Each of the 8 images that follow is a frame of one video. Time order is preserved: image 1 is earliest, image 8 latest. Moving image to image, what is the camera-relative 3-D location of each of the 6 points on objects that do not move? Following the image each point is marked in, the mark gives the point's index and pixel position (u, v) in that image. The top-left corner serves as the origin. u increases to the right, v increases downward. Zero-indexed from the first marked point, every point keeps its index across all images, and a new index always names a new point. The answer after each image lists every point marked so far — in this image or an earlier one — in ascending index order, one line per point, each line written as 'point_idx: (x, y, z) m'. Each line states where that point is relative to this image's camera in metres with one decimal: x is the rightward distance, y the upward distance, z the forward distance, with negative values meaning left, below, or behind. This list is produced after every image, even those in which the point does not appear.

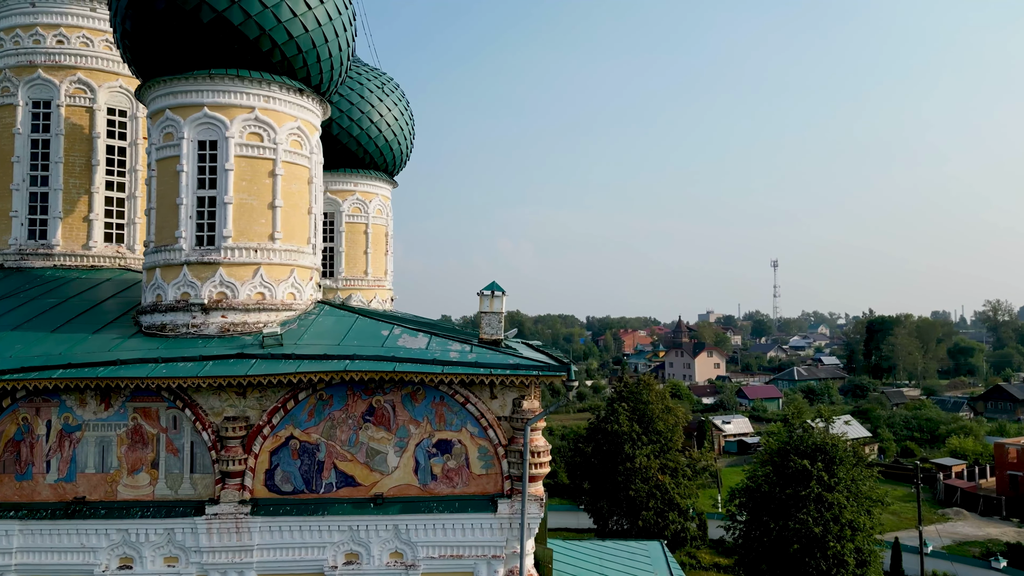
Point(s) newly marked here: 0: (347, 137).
0: (-3.4, +3.0, +15.3) m
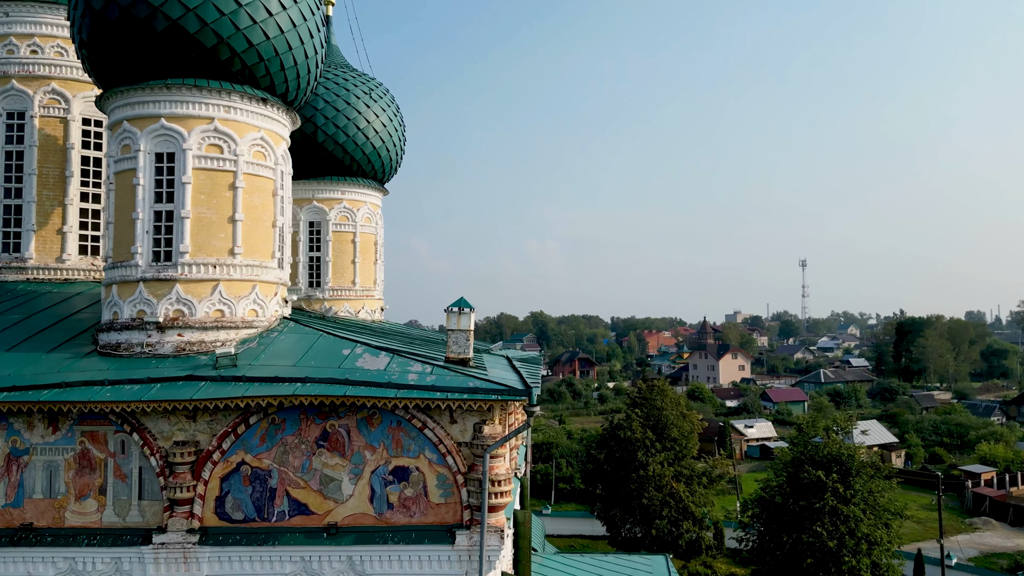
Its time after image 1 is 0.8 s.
0: (-3.6, +2.8, +15.0) m
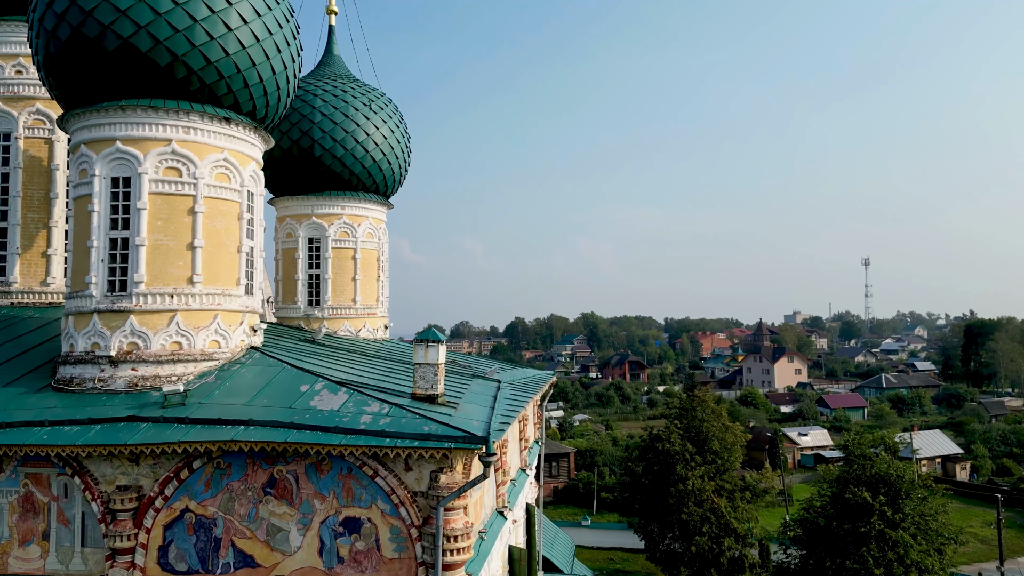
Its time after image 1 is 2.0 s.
0: (-3.5, +2.5, +14.5) m
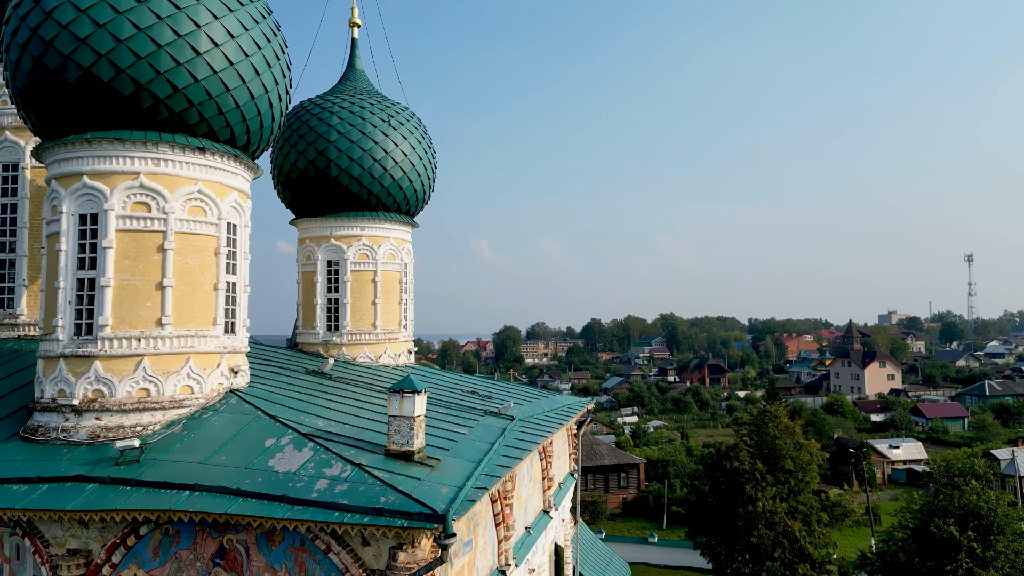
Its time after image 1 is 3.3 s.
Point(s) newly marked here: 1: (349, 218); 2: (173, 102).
0: (-3.0, +2.0, +13.9) m
1: (-3.1, +1.3, +14.2) m
2: (-3.8, +2.1, +8.4) m
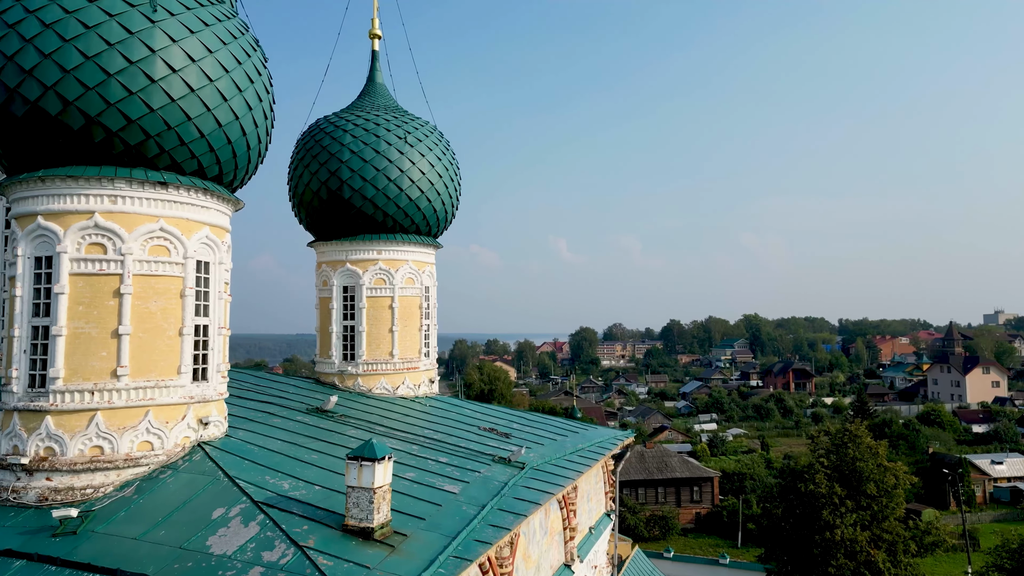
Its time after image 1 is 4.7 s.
0: (-2.6, +1.5, +13.1) m
1: (-2.6, +0.8, +13.4) m
2: (-3.9, +1.6, +7.8) m
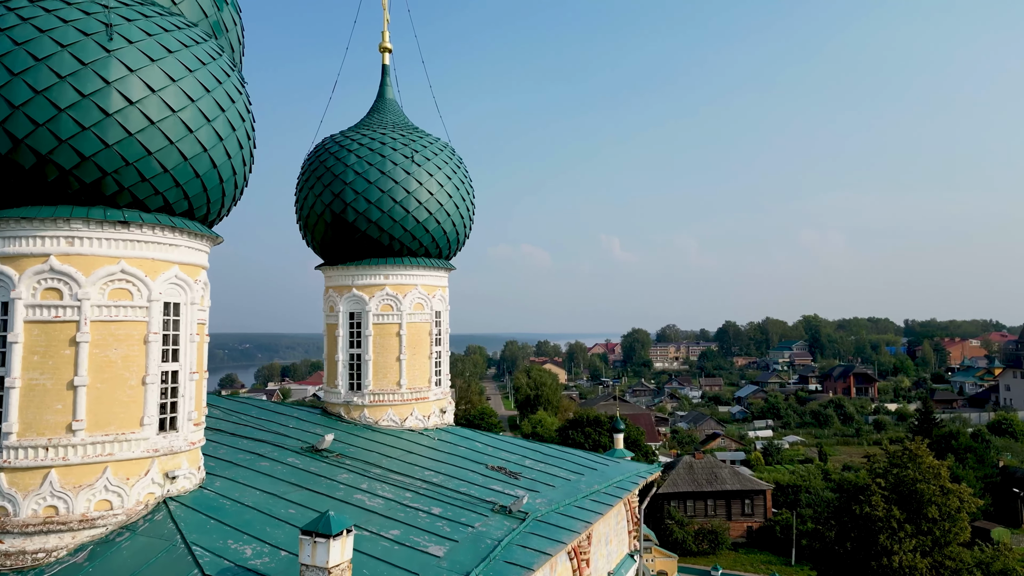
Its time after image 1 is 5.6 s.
0: (-2.4, +1.1, +12.5) m
1: (-2.4, +0.4, +12.8) m
2: (-4.1, +1.1, +7.3) m
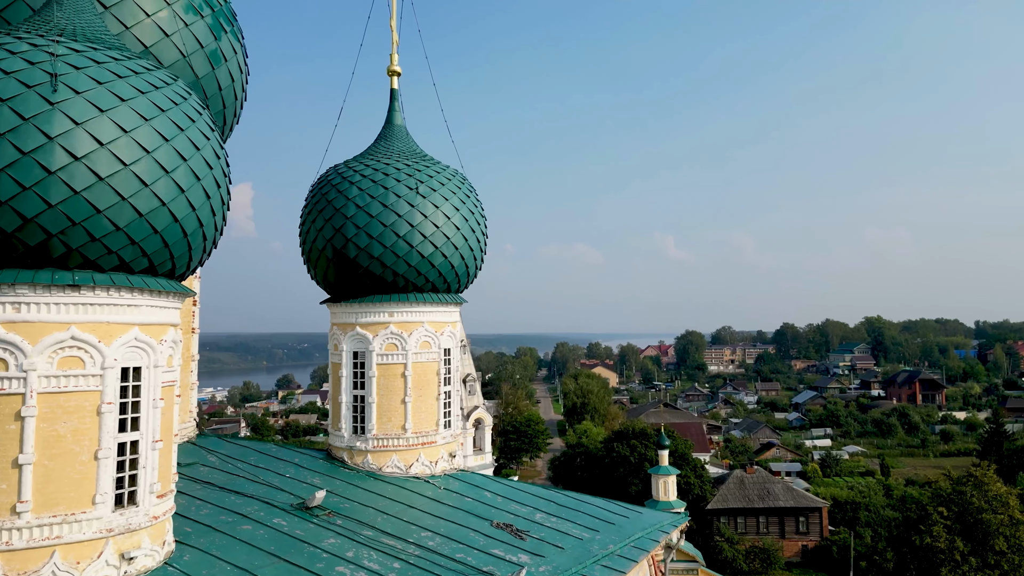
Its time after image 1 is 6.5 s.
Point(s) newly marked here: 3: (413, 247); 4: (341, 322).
0: (-2.3, +0.5, +11.9) m
1: (-2.2, -0.2, +12.2) m
2: (-4.3, +0.5, +6.8) m
3: (-1.5, +0.7, +11.9) m
4: (-2.8, -0.6, +12.5) m
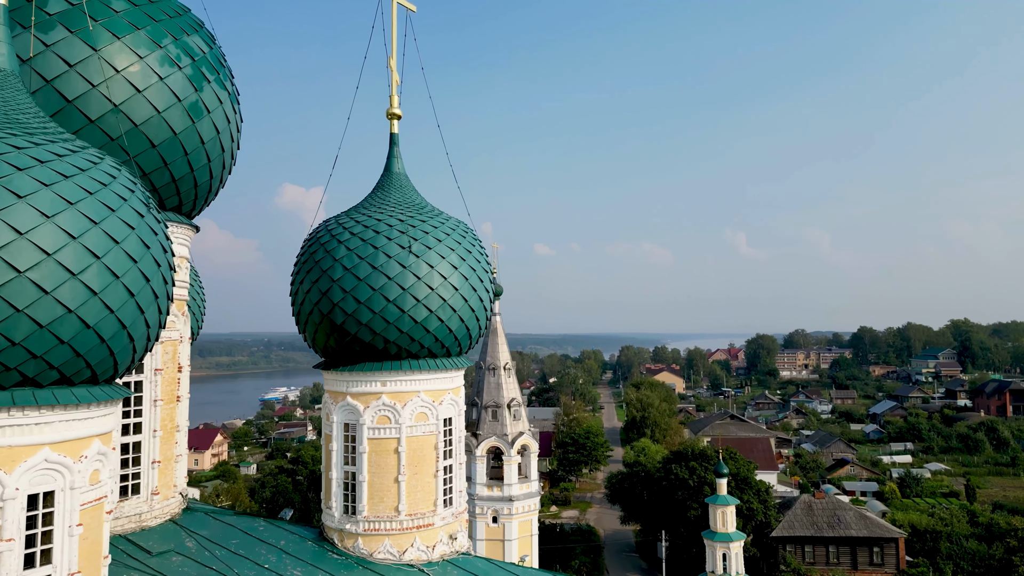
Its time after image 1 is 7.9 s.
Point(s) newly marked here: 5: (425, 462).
0: (-2.2, -0.5, +10.8) m
1: (-2.2, -1.2, +11.1) m
2: (-4.8, -0.5, +6.0) m
3: (-1.5, -0.3, +10.9) m
4: (-2.7, -1.6, +11.6) m
5: (-1.3, -2.6, +11.3) m
